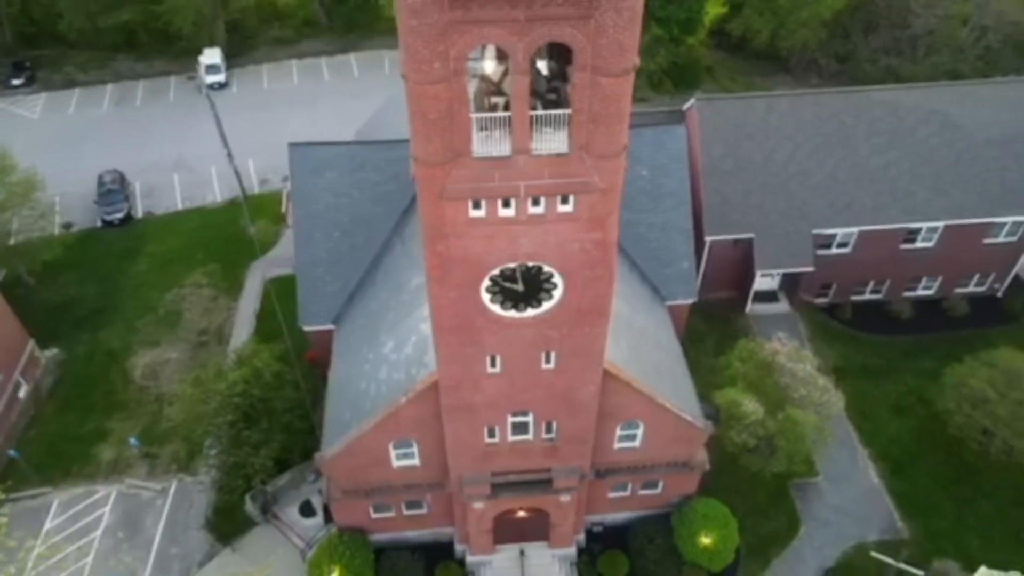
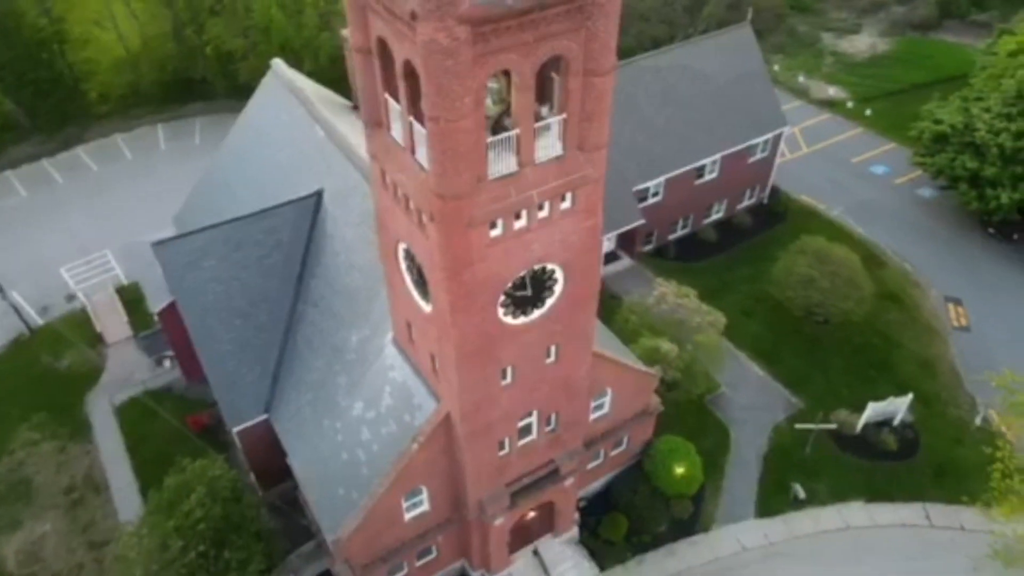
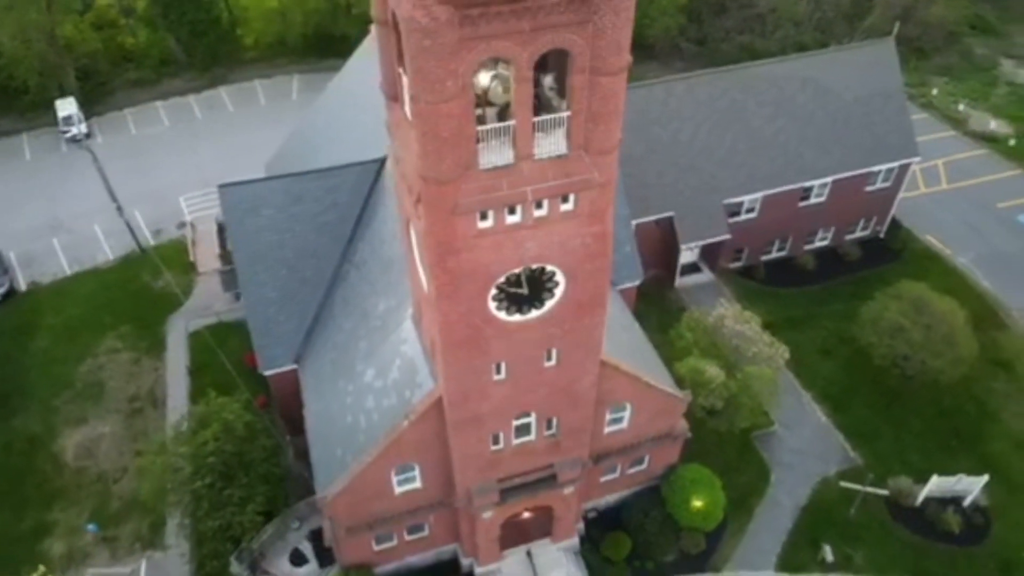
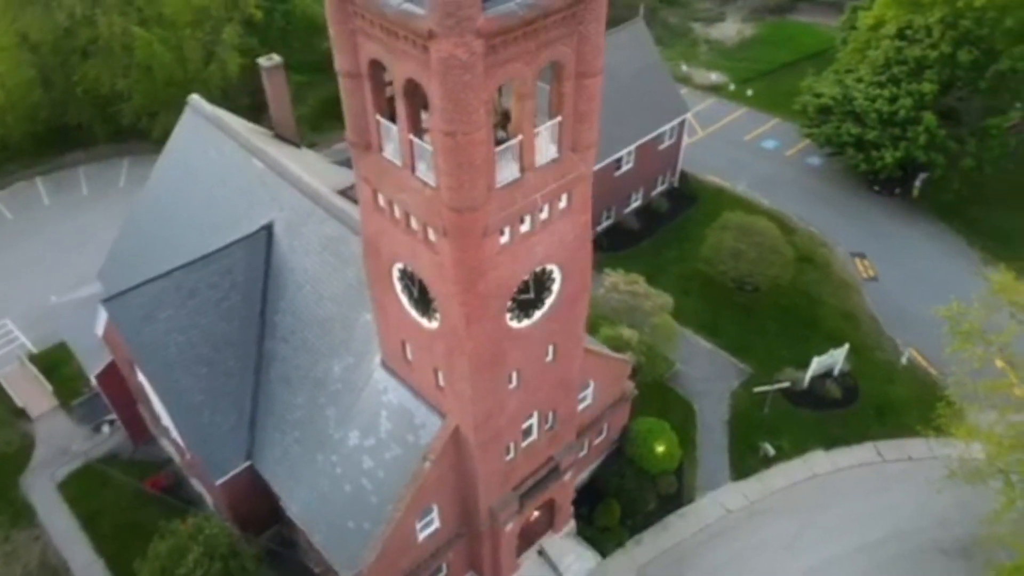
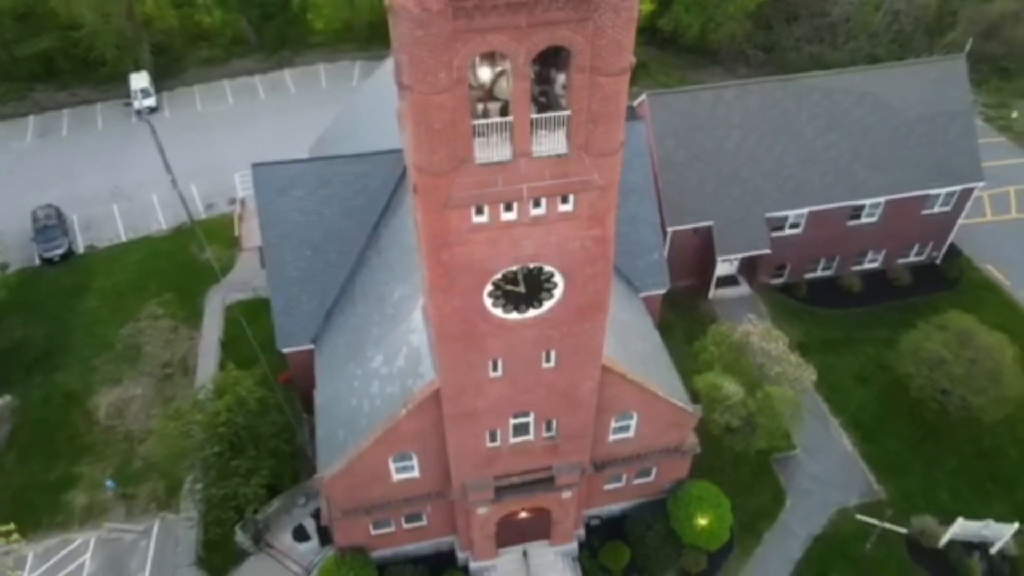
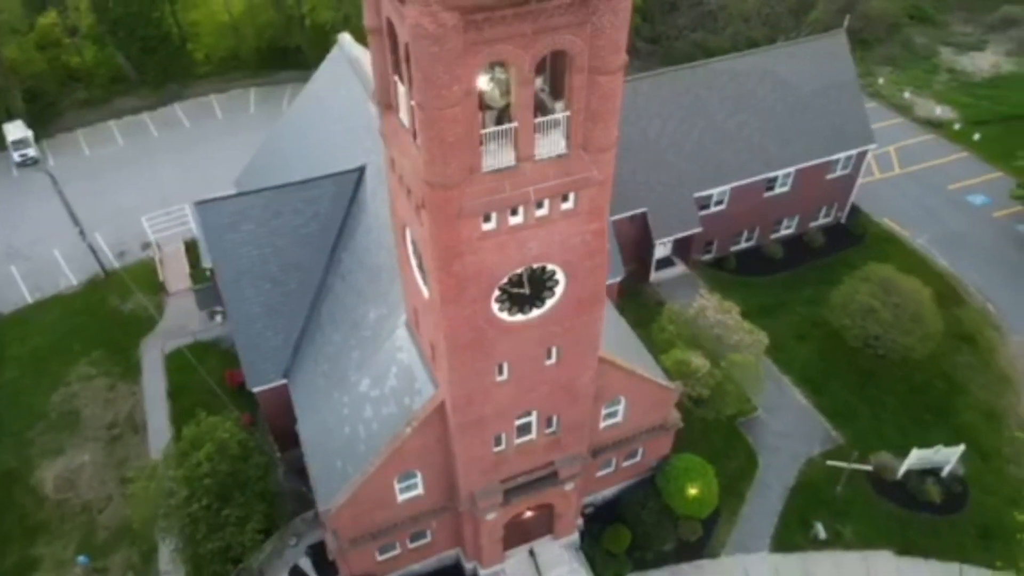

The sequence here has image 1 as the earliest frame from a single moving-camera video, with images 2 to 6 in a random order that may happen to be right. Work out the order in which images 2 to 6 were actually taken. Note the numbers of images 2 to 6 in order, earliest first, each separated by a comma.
5, 3, 6, 2, 4
